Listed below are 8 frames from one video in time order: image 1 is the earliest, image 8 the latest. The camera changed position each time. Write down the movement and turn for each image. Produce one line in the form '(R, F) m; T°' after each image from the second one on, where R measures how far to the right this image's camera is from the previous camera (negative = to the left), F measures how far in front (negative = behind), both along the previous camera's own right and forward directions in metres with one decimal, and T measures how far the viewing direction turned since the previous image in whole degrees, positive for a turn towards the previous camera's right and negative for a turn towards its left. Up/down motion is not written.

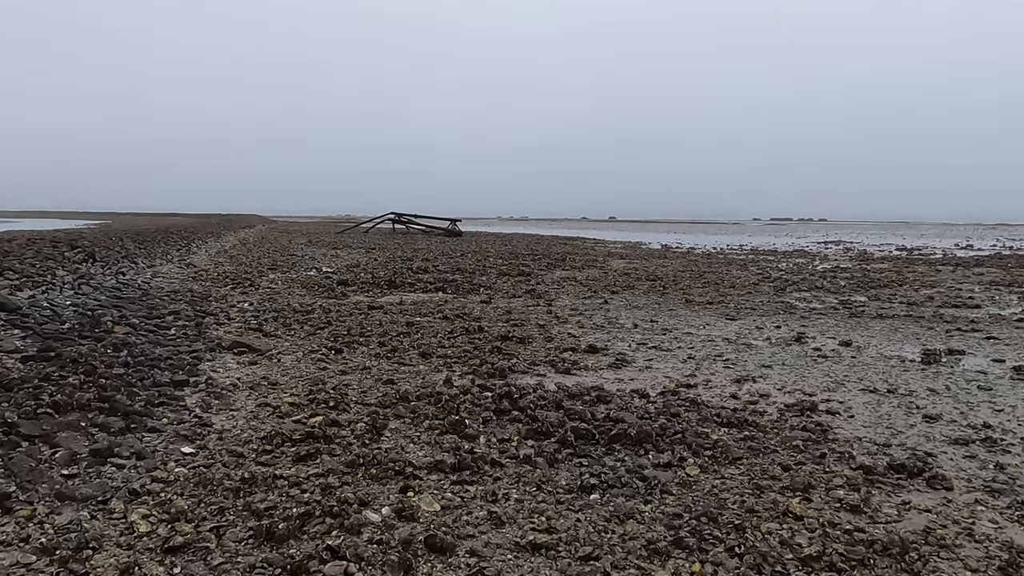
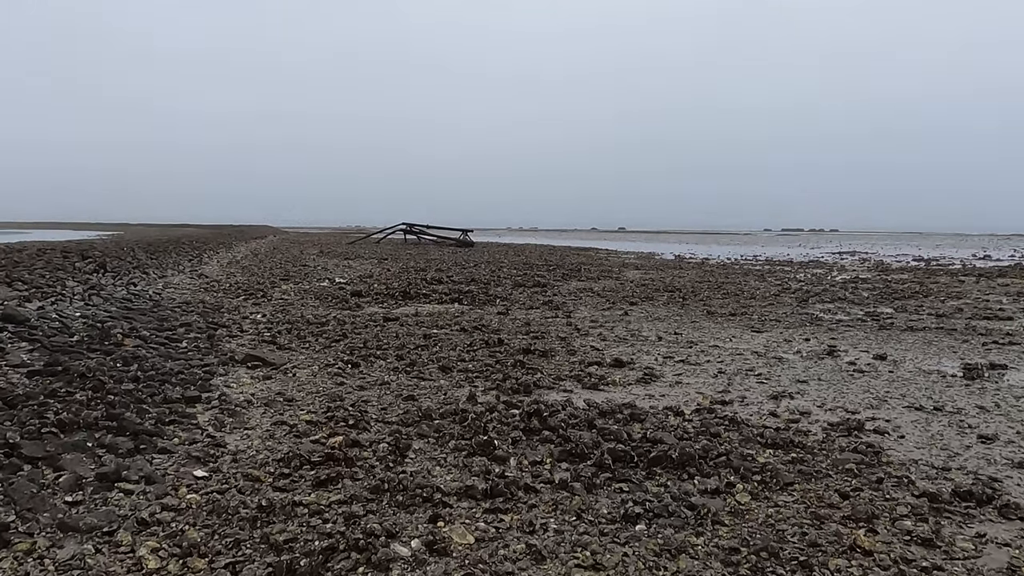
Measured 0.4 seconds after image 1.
(-0.2, +0.3) m; -1°
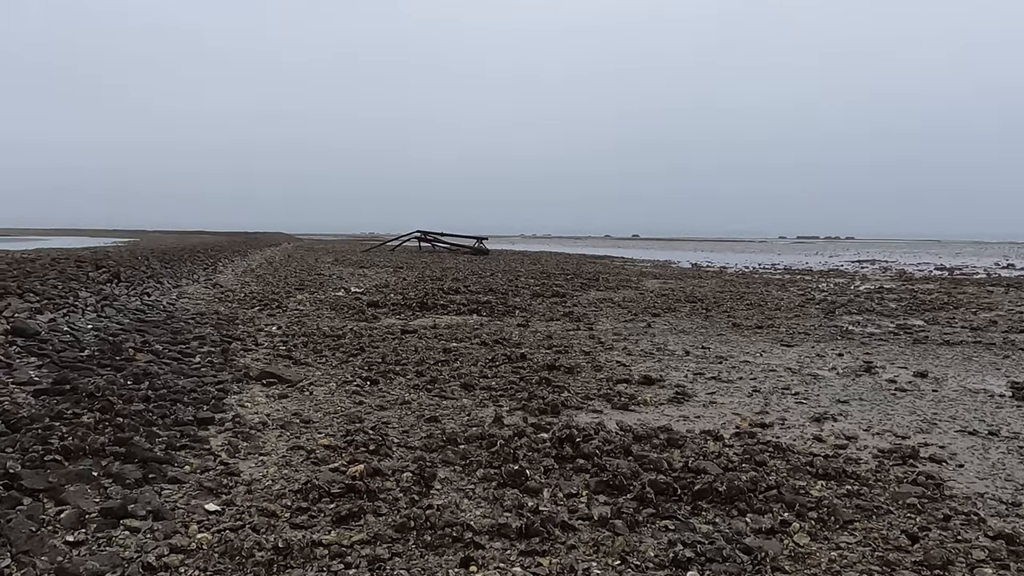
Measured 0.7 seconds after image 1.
(-0.1, +0.3) m; -1°
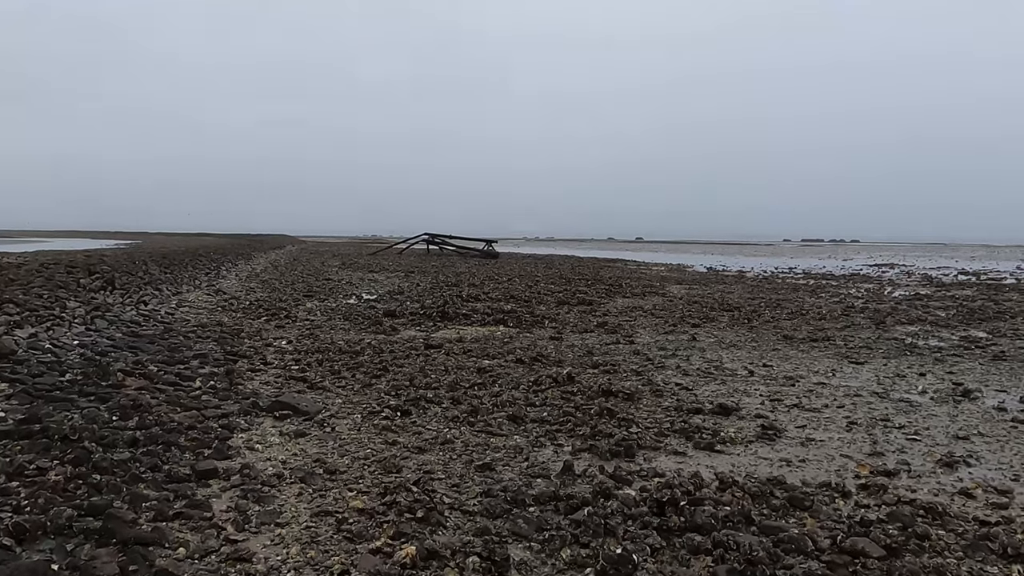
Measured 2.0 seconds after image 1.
(-0.5, +1.2) m; 0°
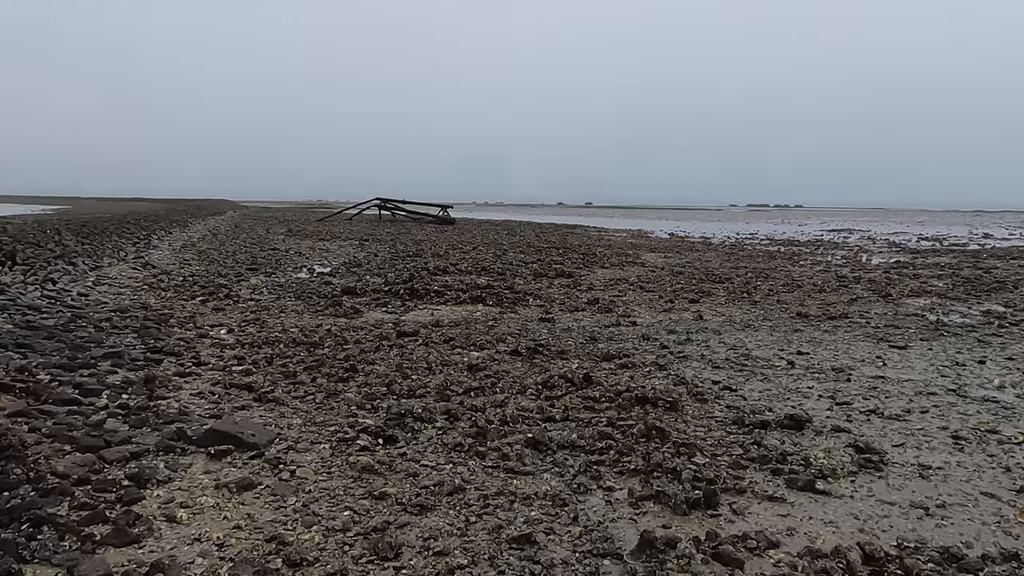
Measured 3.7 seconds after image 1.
(-0.5, +1.7) m; +4°
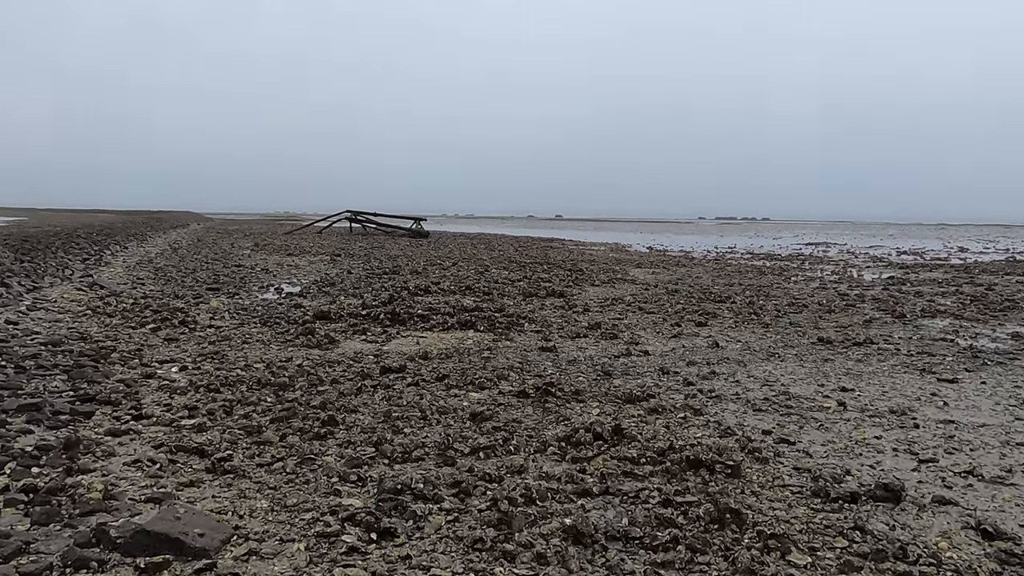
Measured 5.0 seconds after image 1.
(-0.3, +1.2) m; +2°
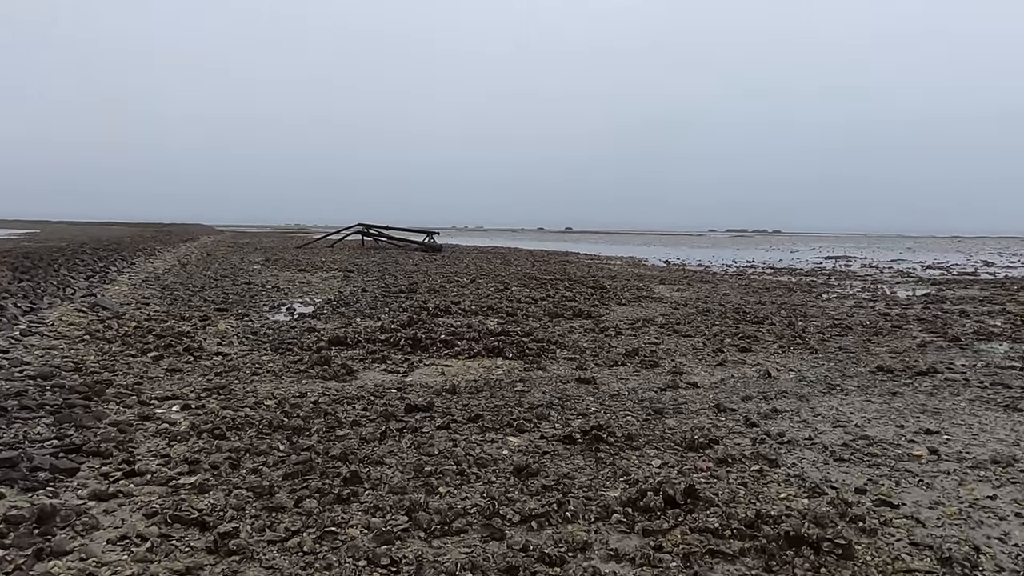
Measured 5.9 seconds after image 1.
(-0.3, +0.8) m; -1°
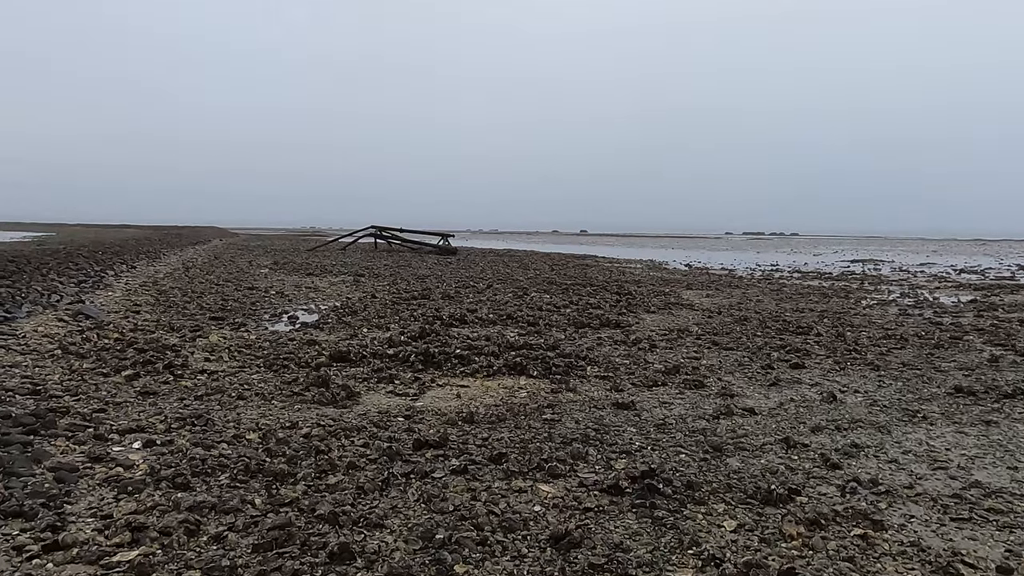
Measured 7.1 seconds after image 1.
(-0.1, +1.1) m; -1°
